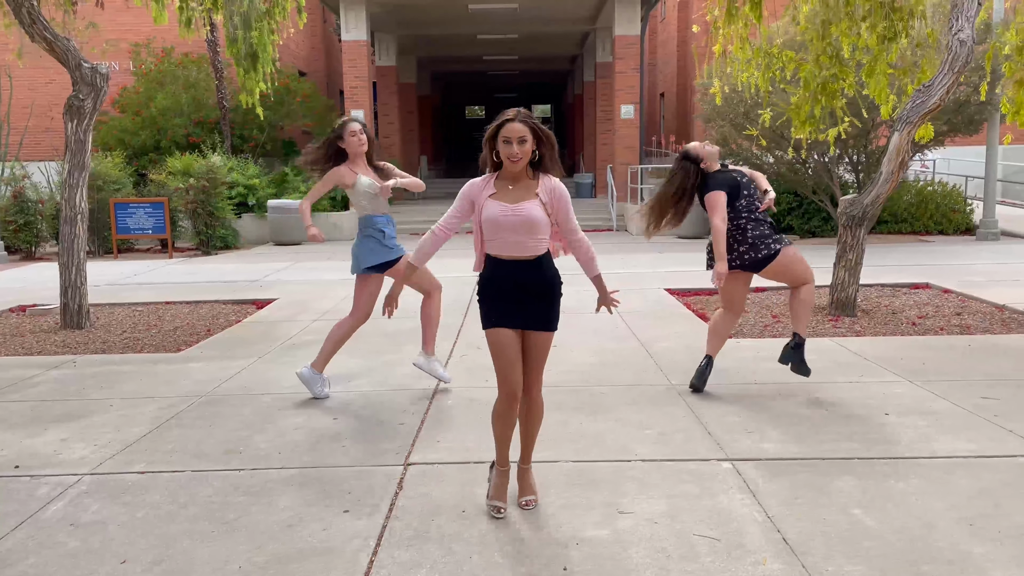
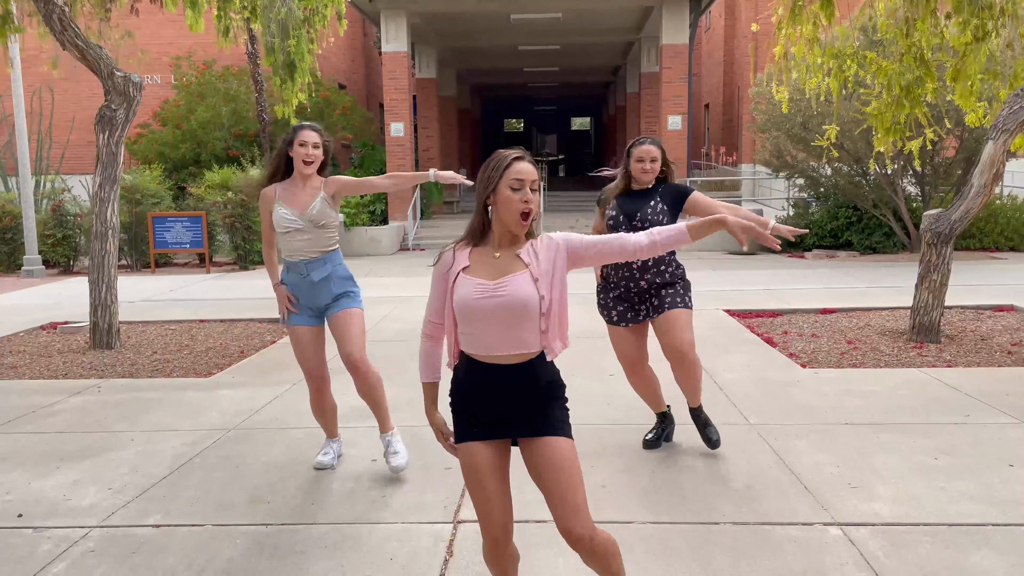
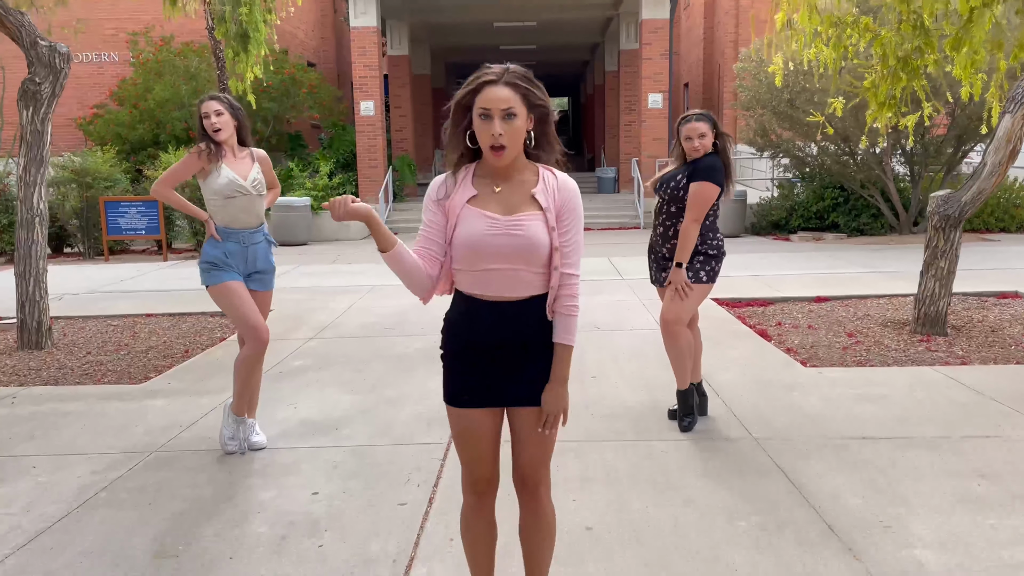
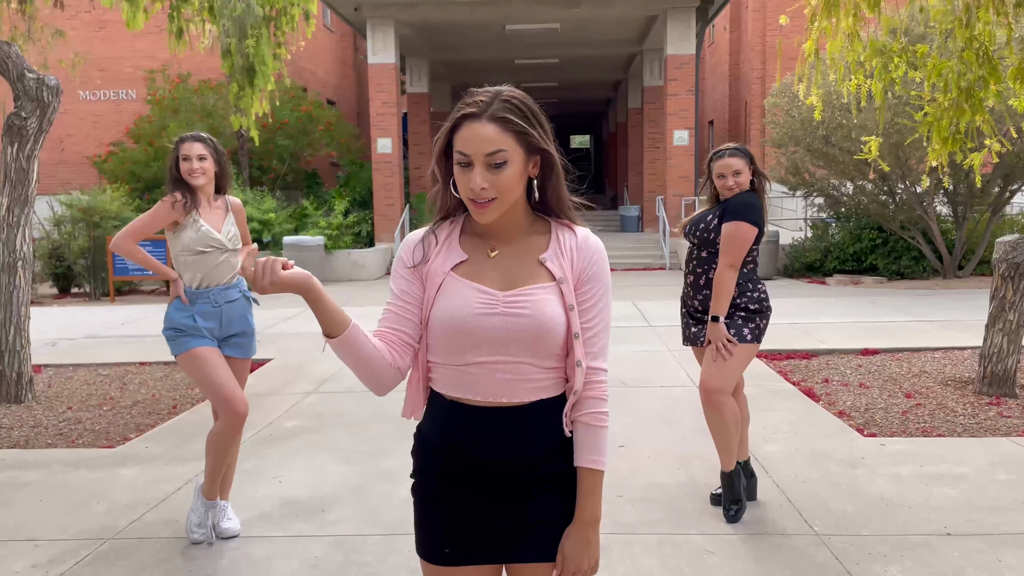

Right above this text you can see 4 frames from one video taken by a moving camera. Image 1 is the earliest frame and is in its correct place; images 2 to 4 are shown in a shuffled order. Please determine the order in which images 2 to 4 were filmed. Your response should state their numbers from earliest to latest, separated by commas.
3, 4, 2
